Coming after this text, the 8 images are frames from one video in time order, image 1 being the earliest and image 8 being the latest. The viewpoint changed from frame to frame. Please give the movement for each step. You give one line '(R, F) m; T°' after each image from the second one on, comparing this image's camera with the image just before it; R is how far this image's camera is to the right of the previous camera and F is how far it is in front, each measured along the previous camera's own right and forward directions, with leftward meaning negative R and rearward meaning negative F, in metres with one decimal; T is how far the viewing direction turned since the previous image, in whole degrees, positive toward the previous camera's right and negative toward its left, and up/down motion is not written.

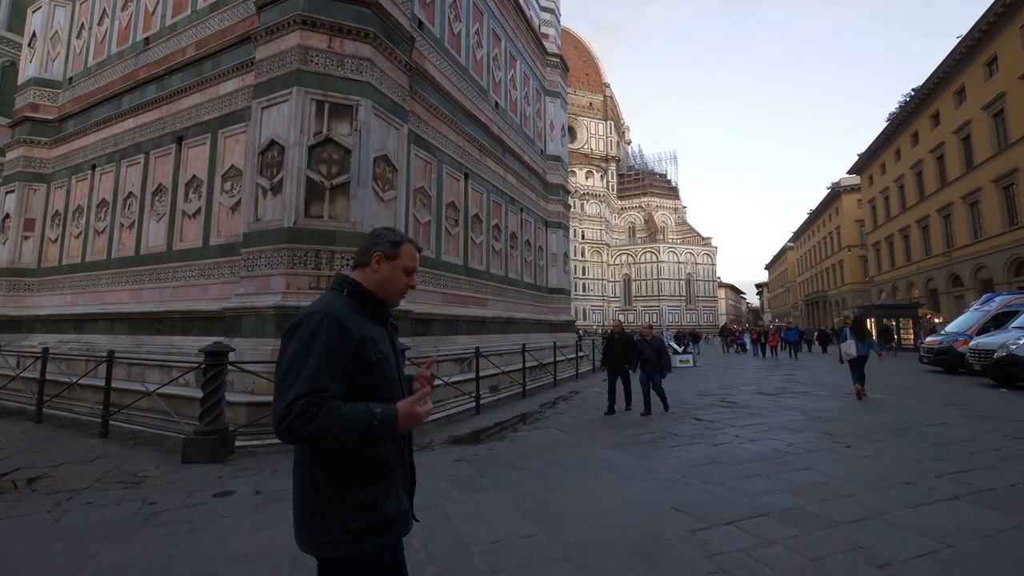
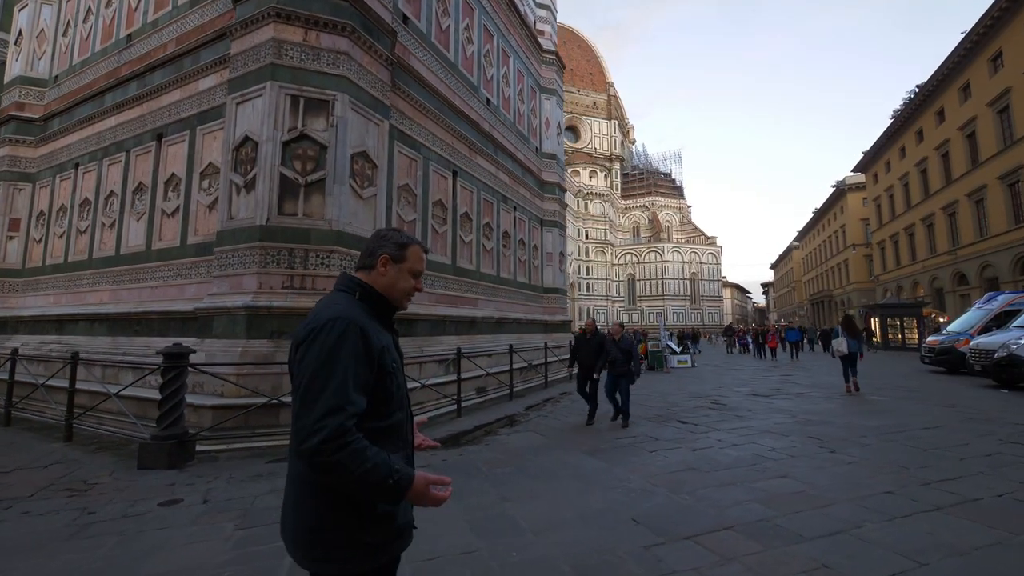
(+0.4, +0.2) m; -1°
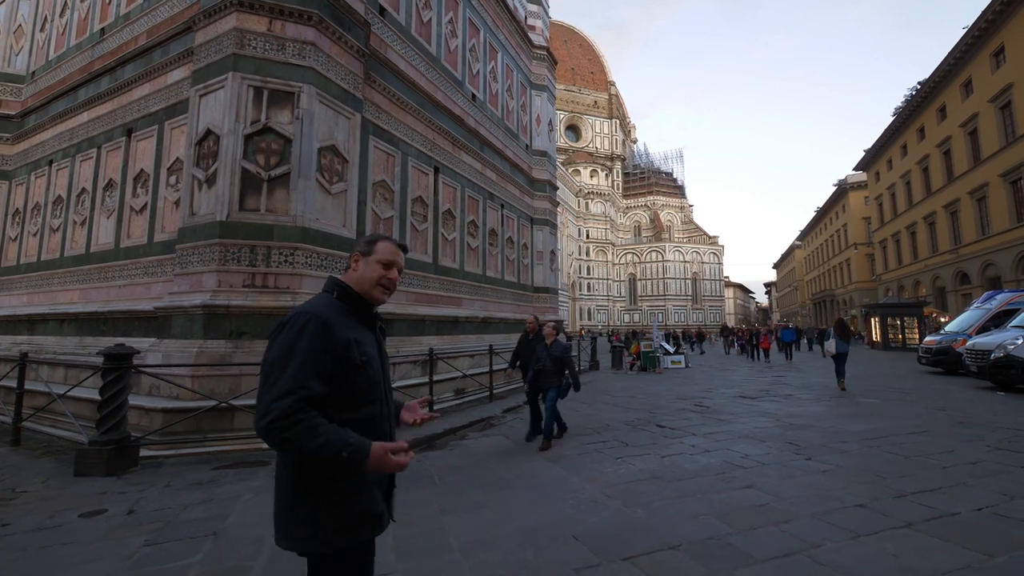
(+0.5, +0.3) m; 0°
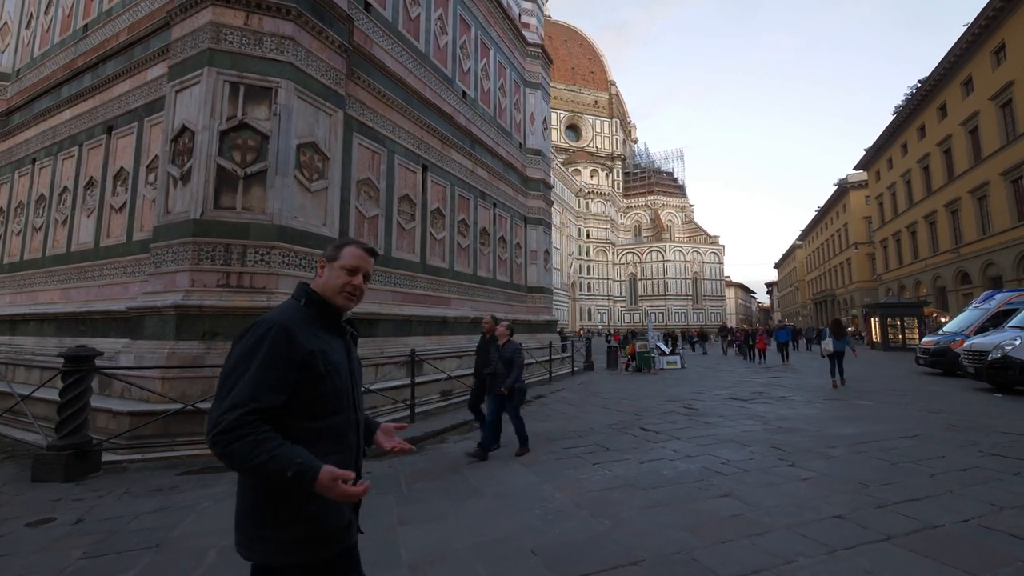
(+0.3, +0.2) m; 0°
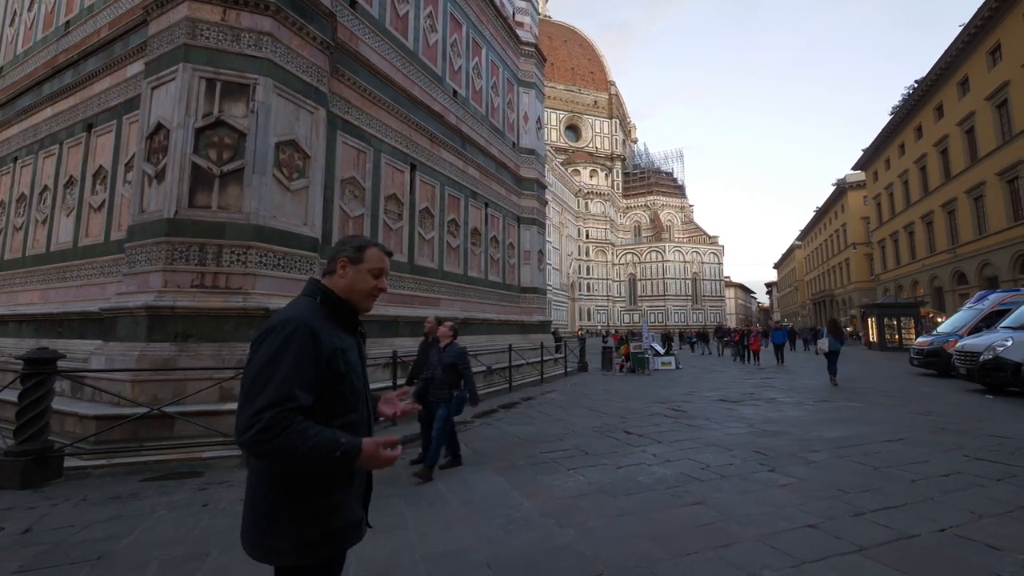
(+0.3, +0.1) m; 0°
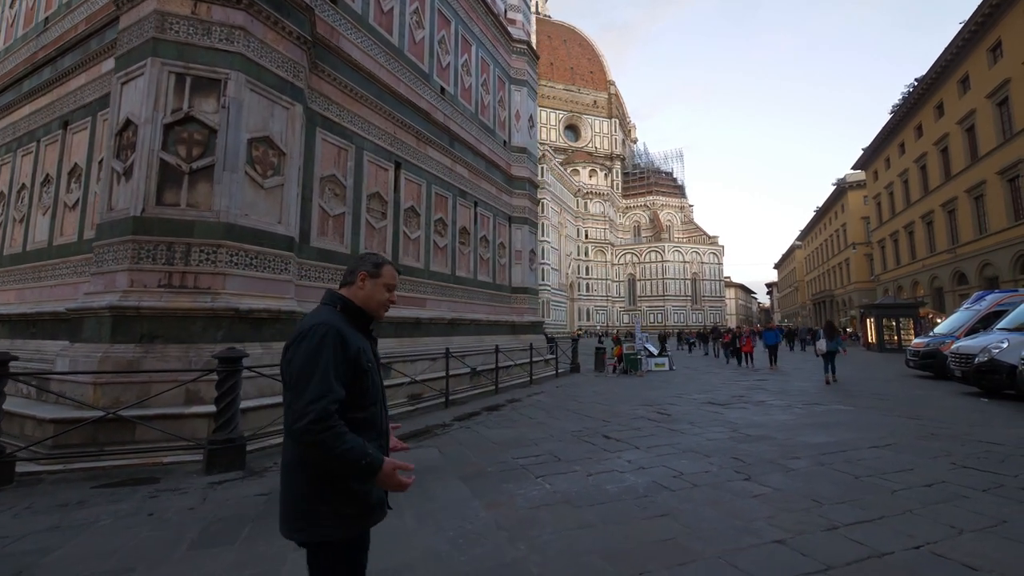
(+0.4, +0.2) m; 0°
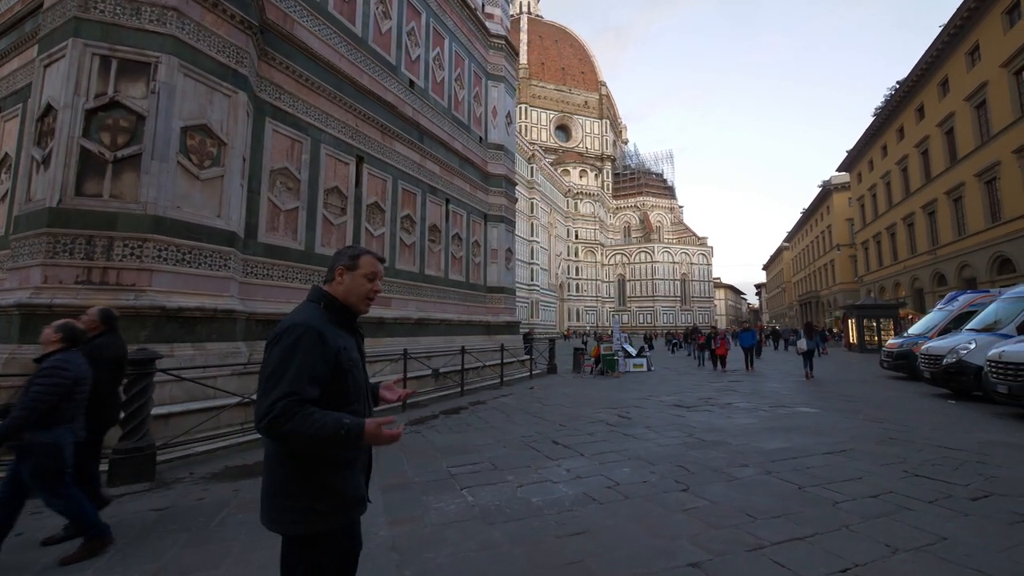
(+0.6, +0.3) m; +1°
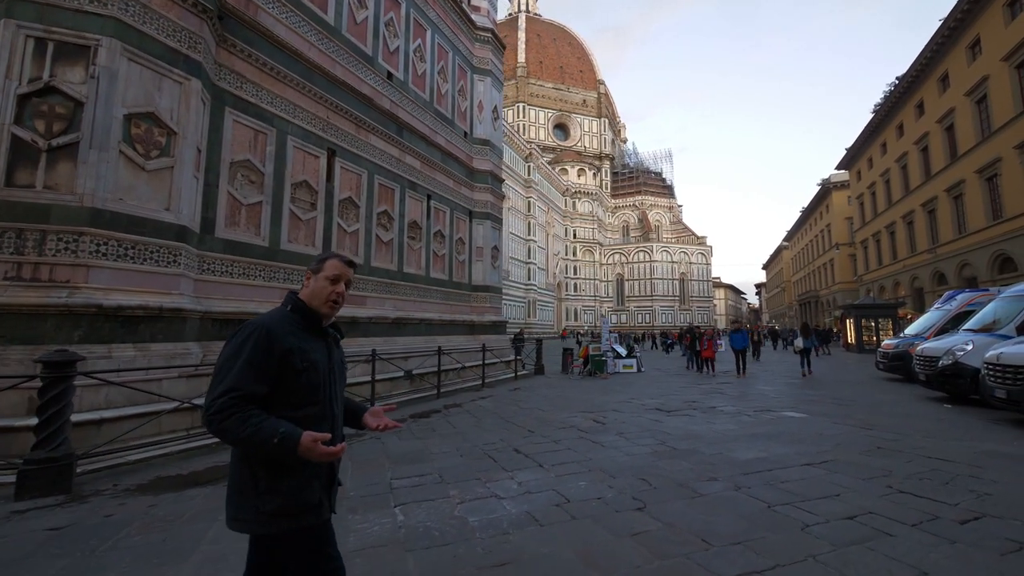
(+0.5, +0.4) m; 0°
